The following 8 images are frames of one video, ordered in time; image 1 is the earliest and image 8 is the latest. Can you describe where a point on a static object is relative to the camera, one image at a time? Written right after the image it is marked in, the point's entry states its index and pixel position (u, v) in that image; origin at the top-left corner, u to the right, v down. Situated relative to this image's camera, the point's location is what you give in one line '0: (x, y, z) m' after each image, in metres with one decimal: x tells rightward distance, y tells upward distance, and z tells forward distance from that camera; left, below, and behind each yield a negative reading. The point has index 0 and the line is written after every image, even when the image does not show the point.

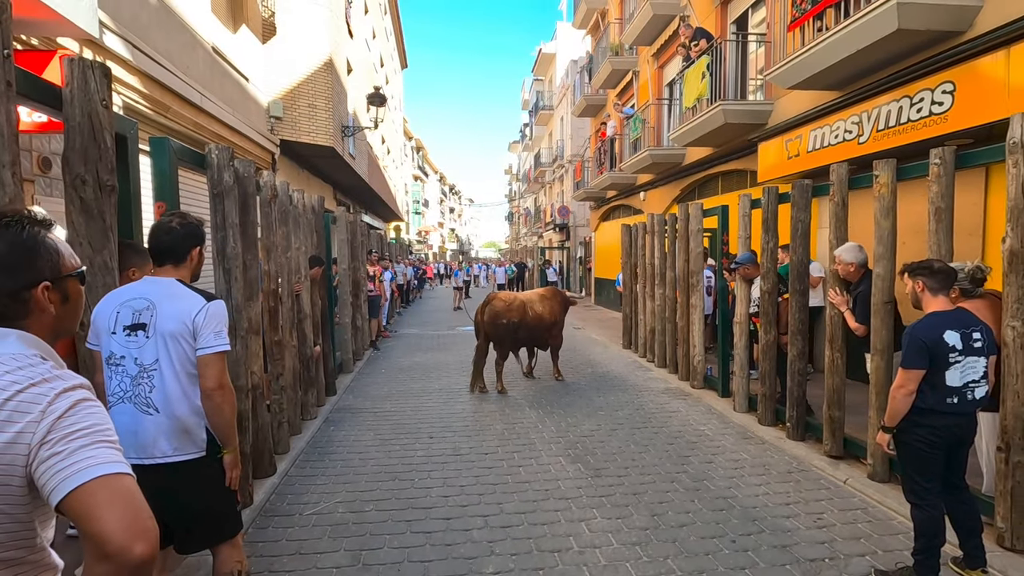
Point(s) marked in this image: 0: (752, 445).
0: (+2.4, -1.6, +5.5) m
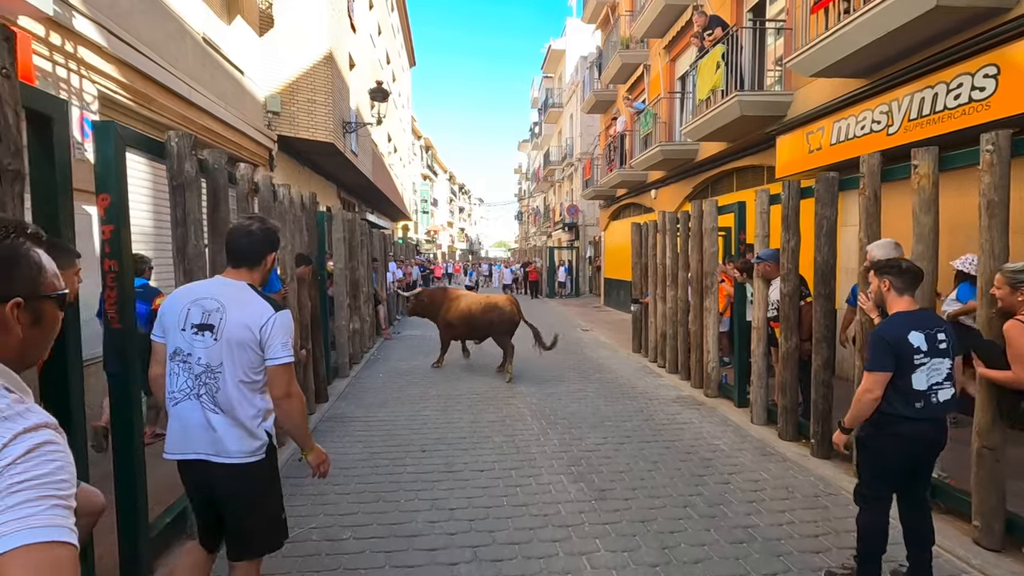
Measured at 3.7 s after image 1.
0: (+2.4, -1.6, +5.0) m
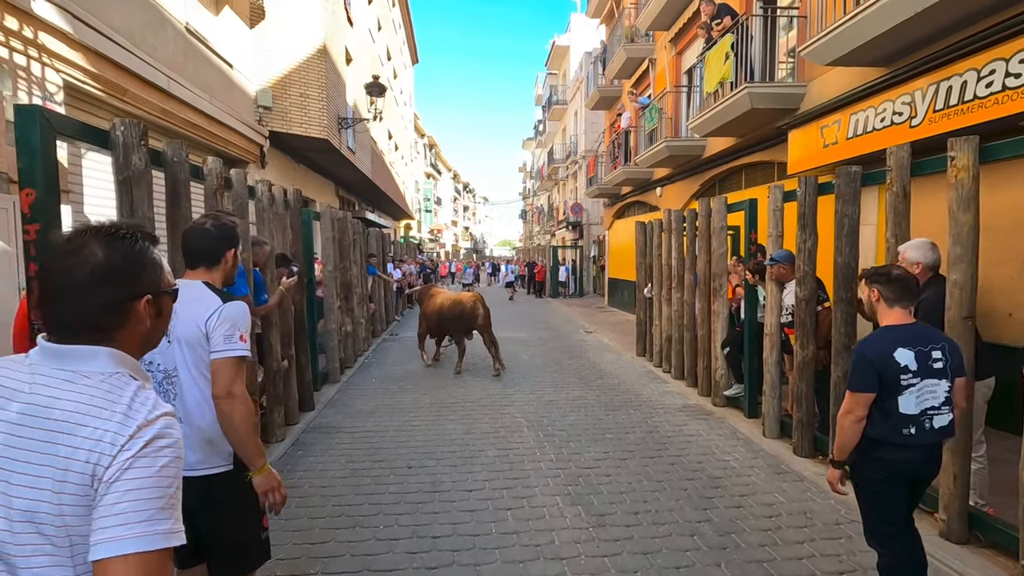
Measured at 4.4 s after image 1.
0: (+2.3, -1.7, +4.6) m
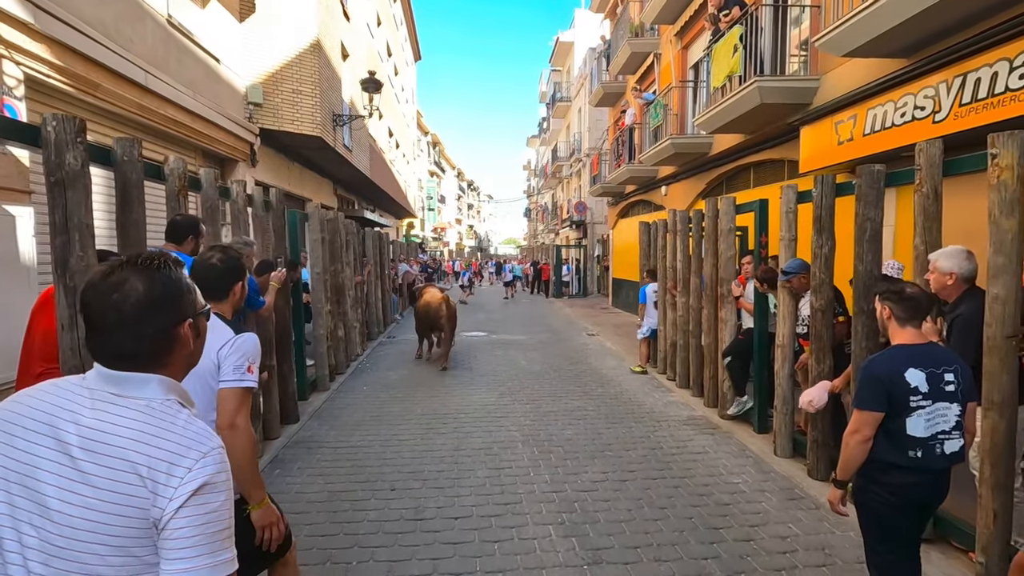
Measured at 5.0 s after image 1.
0: (+2.3, -1.7, +4.2) m
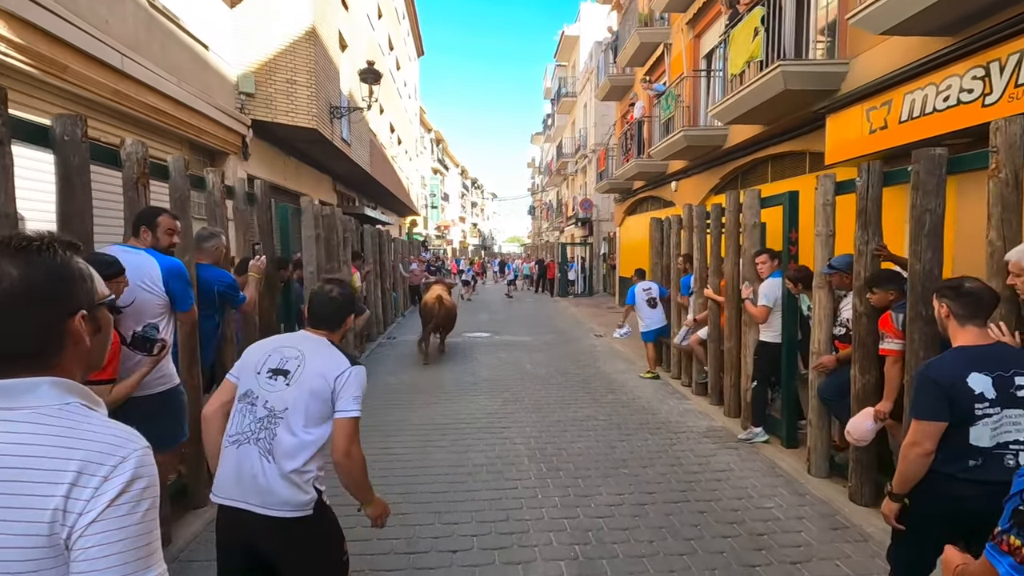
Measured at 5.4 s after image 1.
0: (+2.3, -1.7, +3.7) m
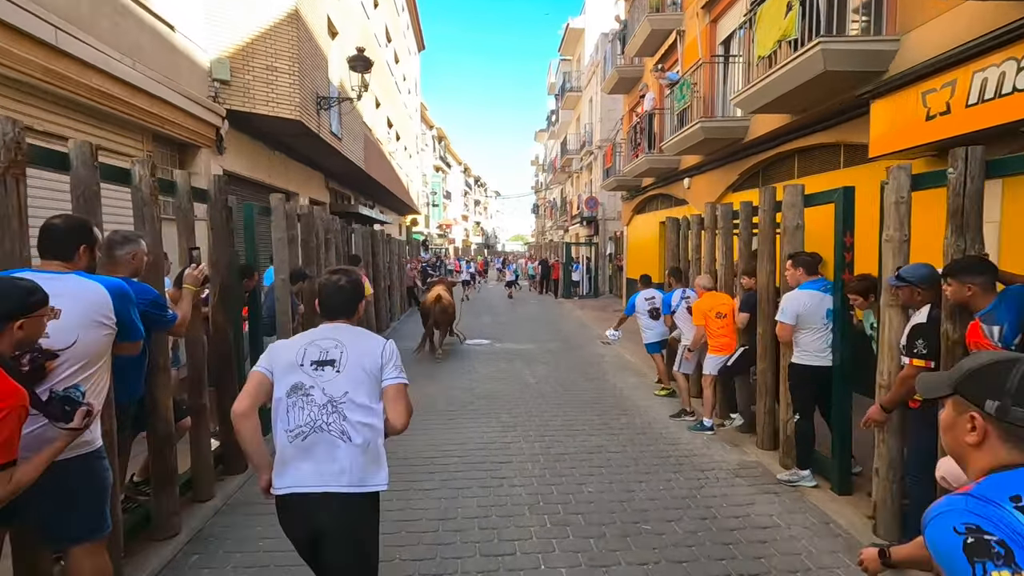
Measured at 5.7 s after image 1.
0: (+2.3, -1.9, +2.8) m
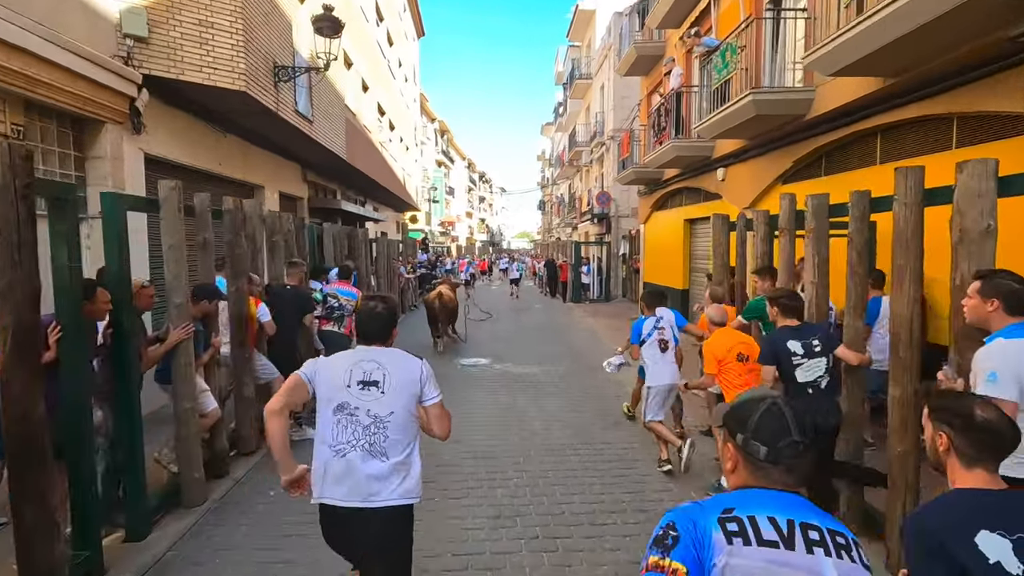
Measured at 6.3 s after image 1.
0: (+2.2, -2.1, +0.8) m
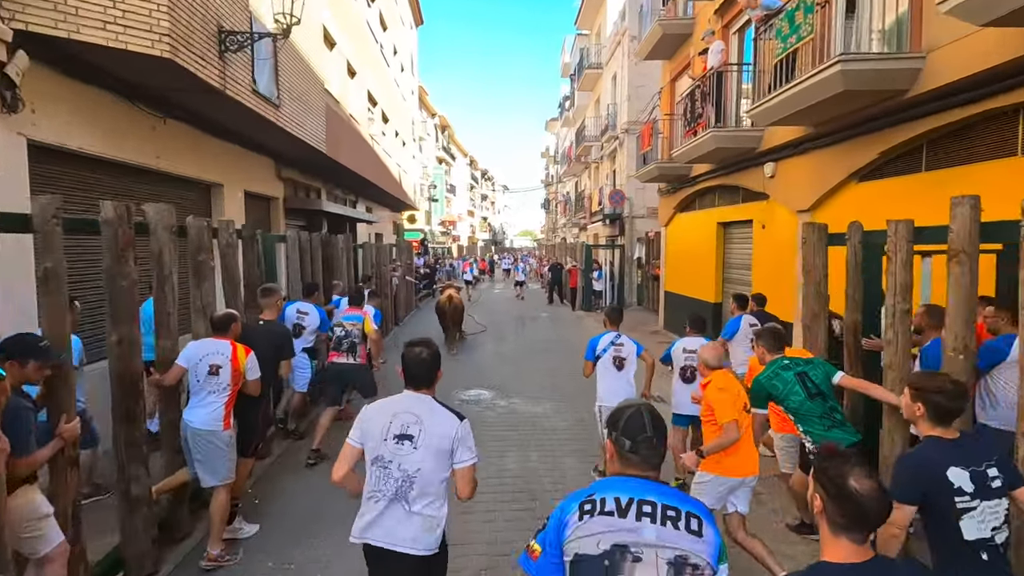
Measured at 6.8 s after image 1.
0: (+2.3, -2.5, -1.1) m
